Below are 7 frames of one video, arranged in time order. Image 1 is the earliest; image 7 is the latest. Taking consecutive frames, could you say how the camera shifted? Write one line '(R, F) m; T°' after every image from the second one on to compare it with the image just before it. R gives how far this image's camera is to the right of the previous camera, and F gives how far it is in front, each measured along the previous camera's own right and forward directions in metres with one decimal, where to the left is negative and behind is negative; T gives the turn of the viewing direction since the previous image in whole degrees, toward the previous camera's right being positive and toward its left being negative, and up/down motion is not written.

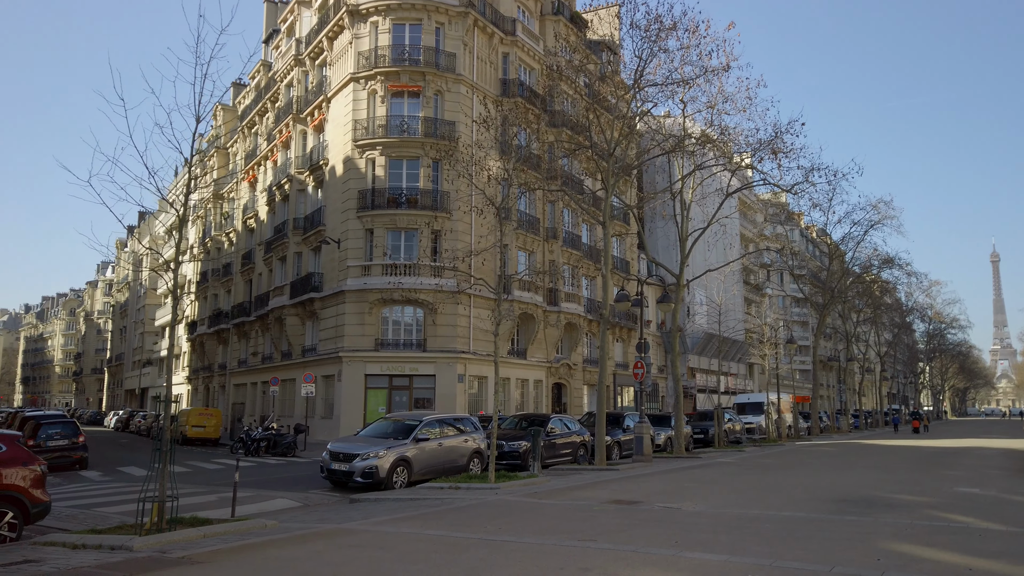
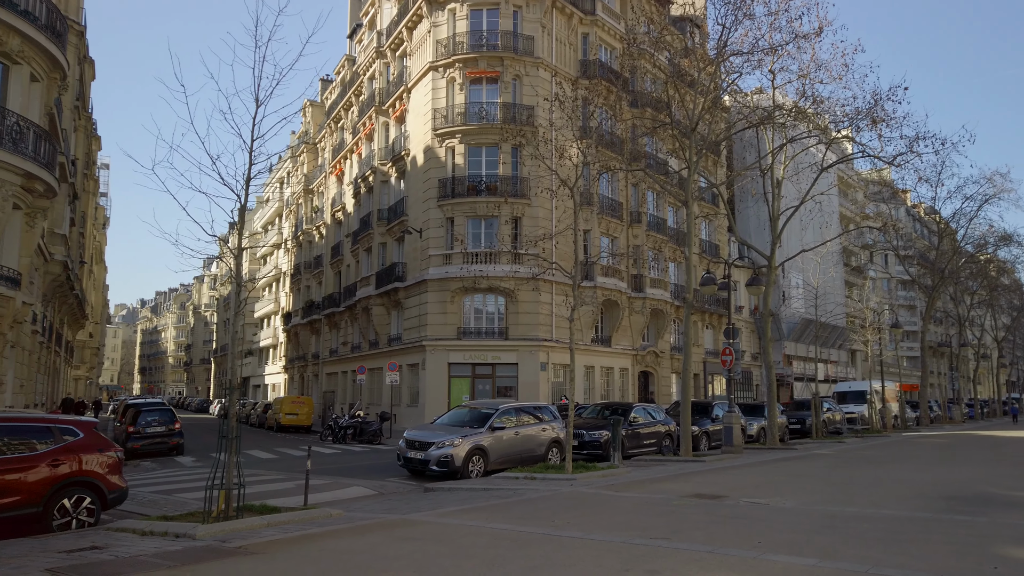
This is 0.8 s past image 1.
(+0.3, +0.5) m; -7°
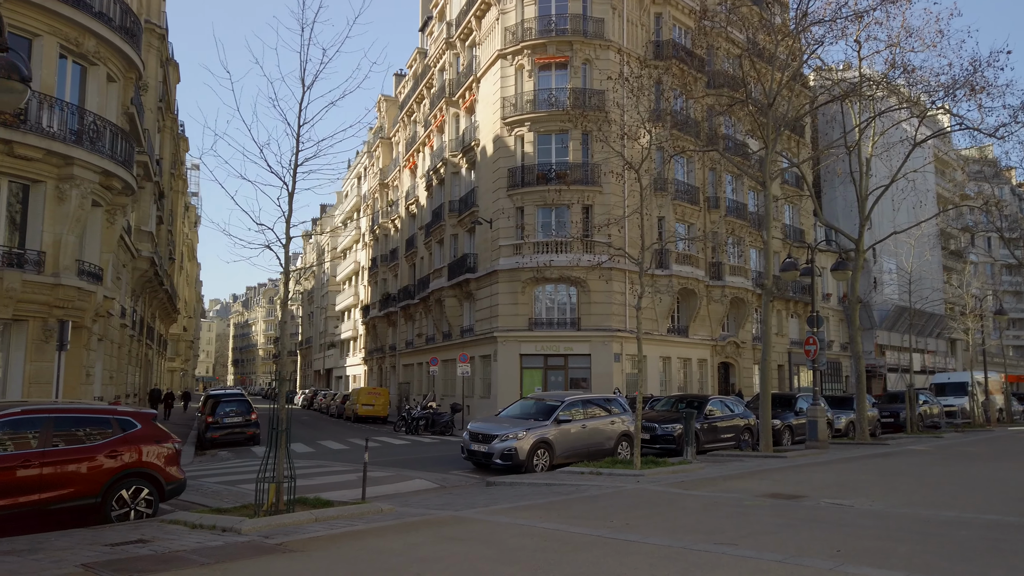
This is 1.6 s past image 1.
(+0.3, +0.5) m; -6°
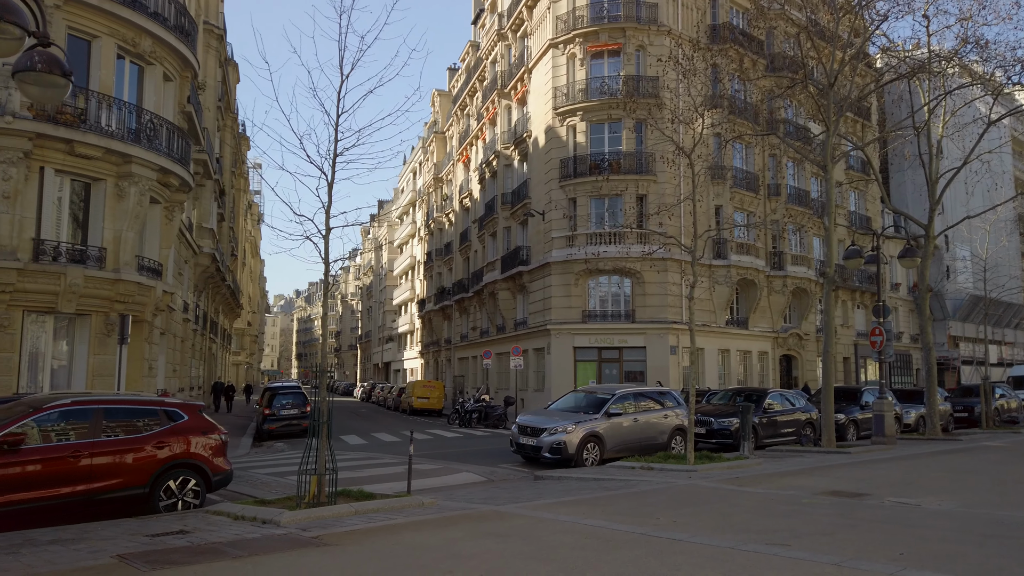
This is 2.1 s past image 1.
(+0.2, +0.3) m; -4°
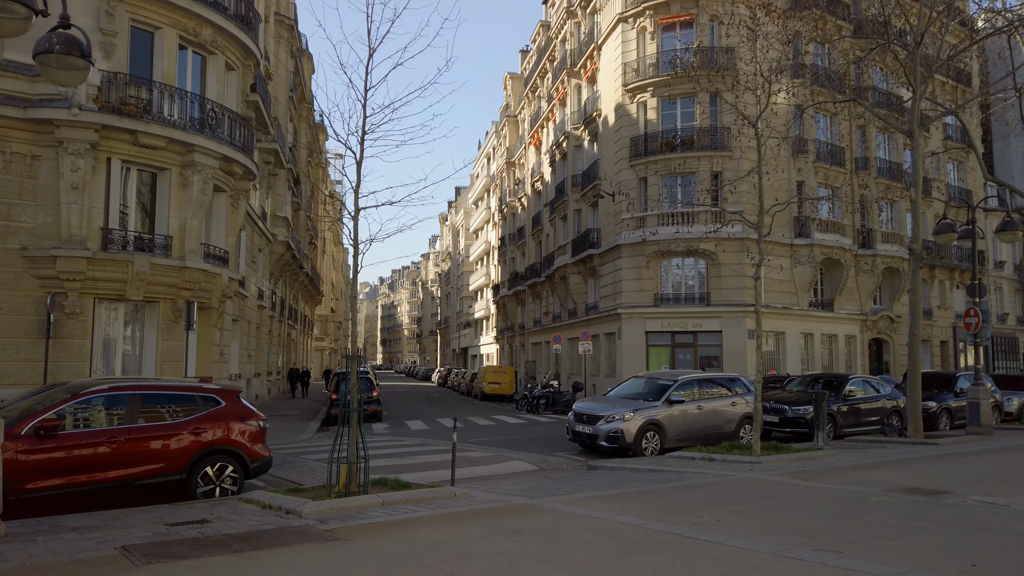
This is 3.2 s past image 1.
(+0.5, +0.6) m; -6°
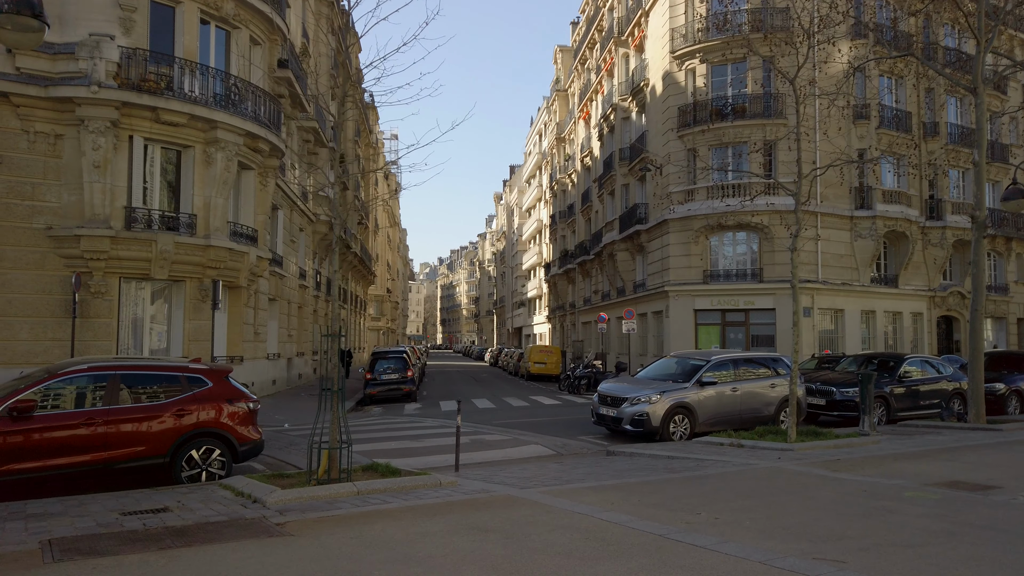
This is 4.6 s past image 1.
(+0.7, +0.8) m; -5°
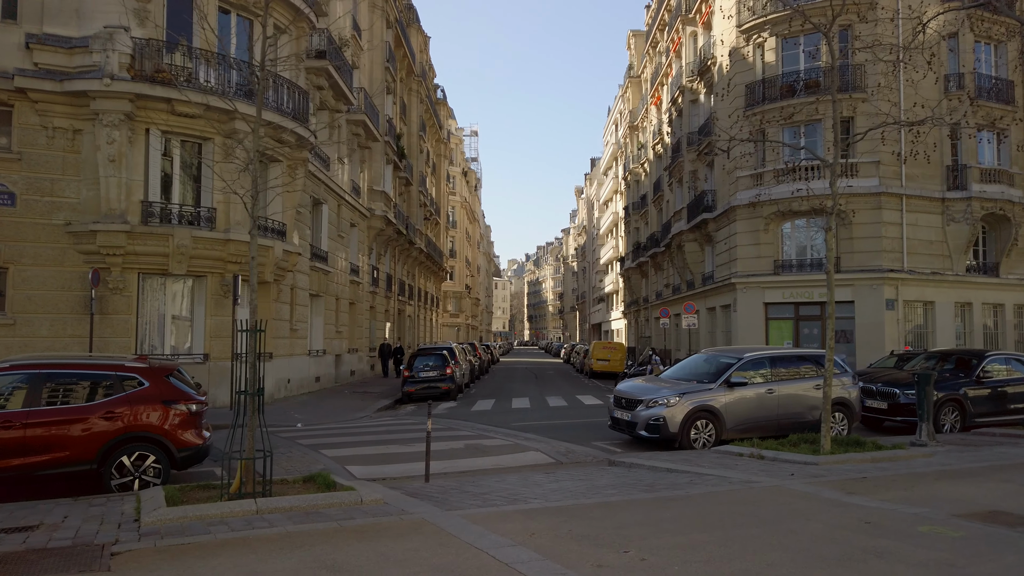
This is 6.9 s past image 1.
(+1.4, +1.3) m; -7°
